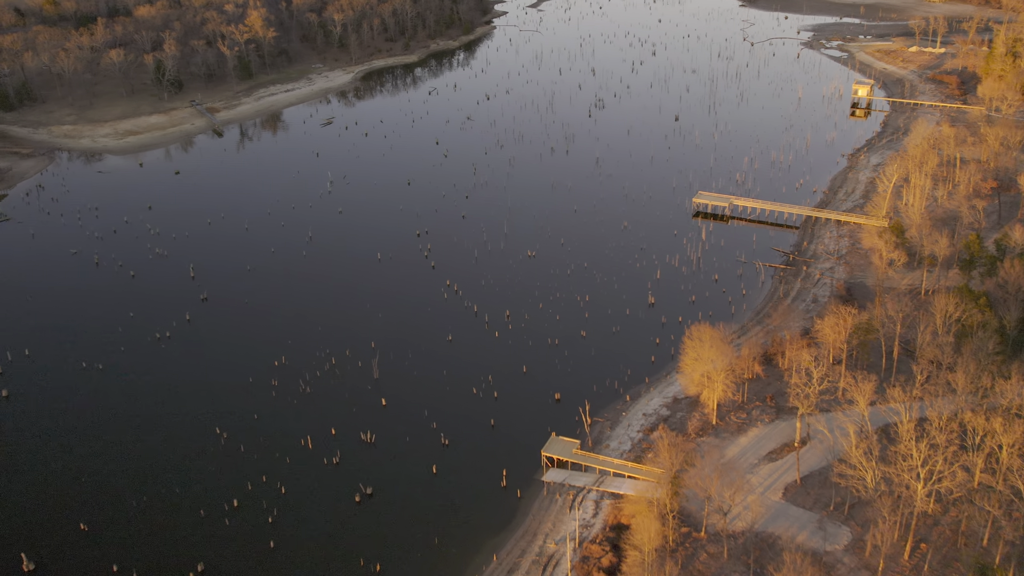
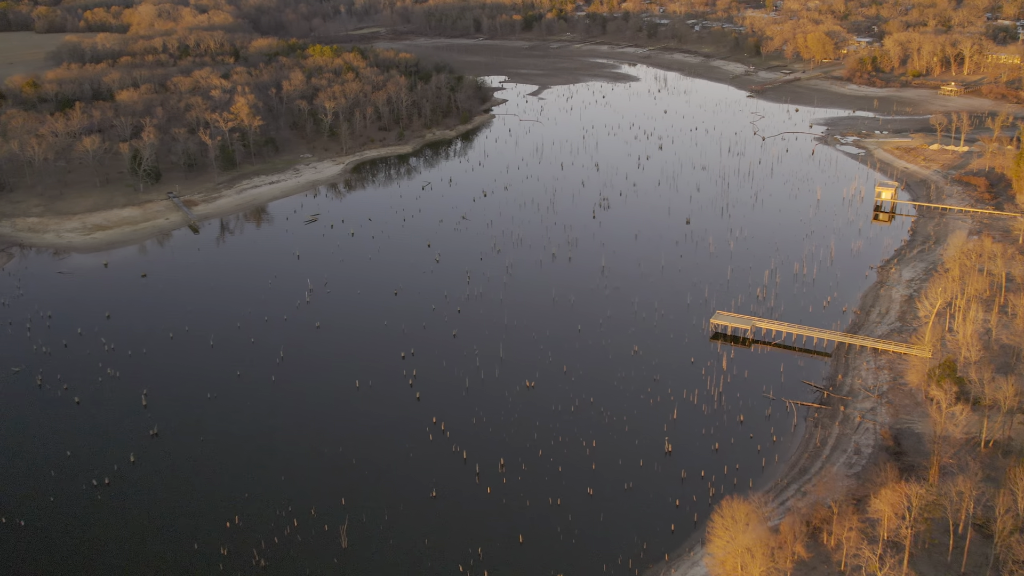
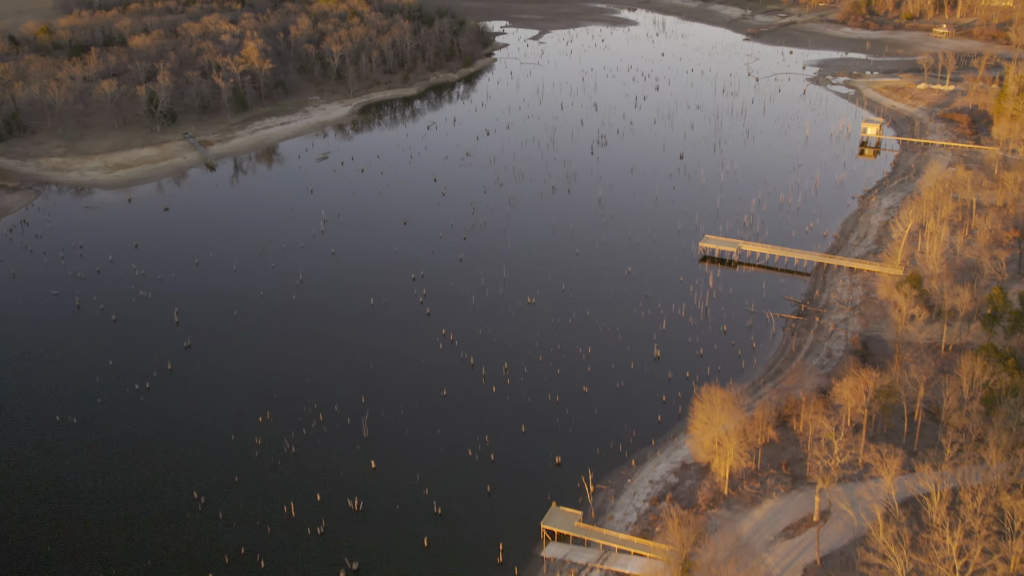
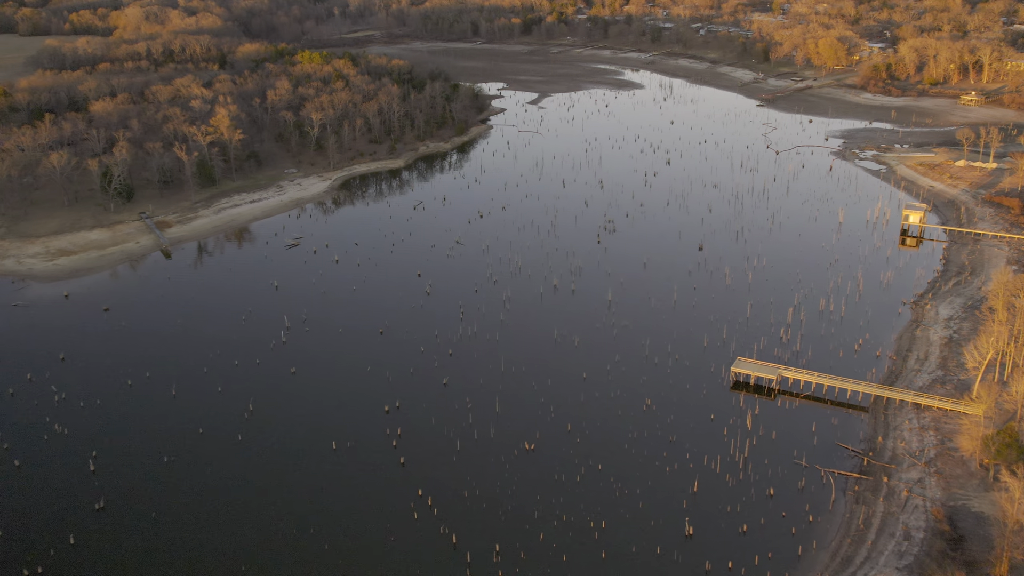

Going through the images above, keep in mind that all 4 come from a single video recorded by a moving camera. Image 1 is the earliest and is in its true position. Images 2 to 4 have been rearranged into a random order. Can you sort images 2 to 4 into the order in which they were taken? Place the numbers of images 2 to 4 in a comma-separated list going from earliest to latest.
3, 2, 4
